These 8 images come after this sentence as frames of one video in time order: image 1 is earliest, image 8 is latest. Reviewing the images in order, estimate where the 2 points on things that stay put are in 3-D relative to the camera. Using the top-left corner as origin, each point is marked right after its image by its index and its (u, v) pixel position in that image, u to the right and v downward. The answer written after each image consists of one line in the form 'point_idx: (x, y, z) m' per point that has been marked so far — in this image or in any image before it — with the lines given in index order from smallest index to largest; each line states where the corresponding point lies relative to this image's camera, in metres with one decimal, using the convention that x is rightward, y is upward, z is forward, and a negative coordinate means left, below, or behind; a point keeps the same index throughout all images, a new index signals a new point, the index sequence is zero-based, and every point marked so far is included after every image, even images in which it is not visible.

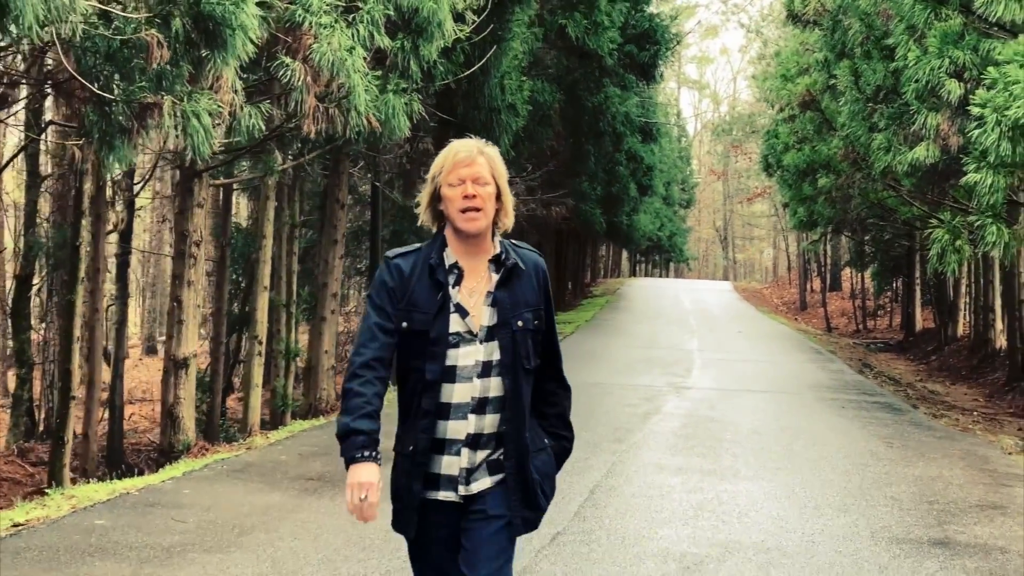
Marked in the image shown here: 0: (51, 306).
0: (-9.7, -0.4, +19.4) m
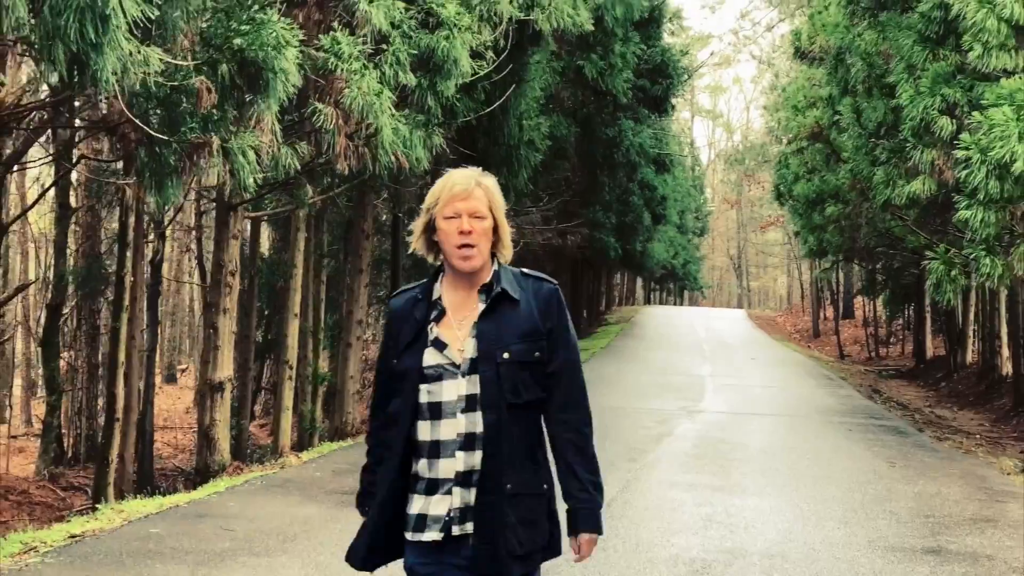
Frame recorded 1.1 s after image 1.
0: (-9.3, -1.0, +20.0) m
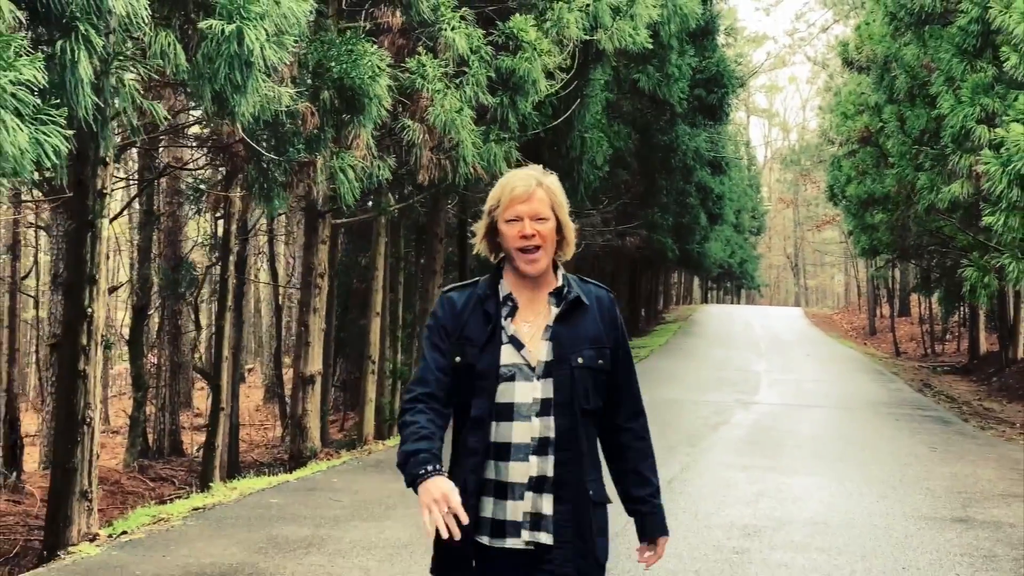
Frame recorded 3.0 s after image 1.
0: (-8.0, -1.1, +21.5) m
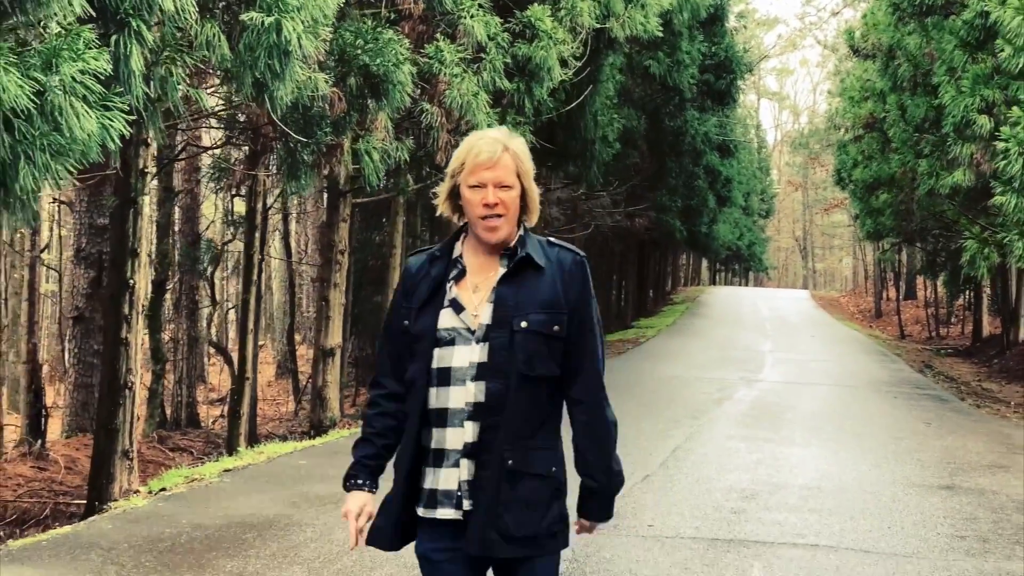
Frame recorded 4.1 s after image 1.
0: (-7.7, -0.5, +22.0) m
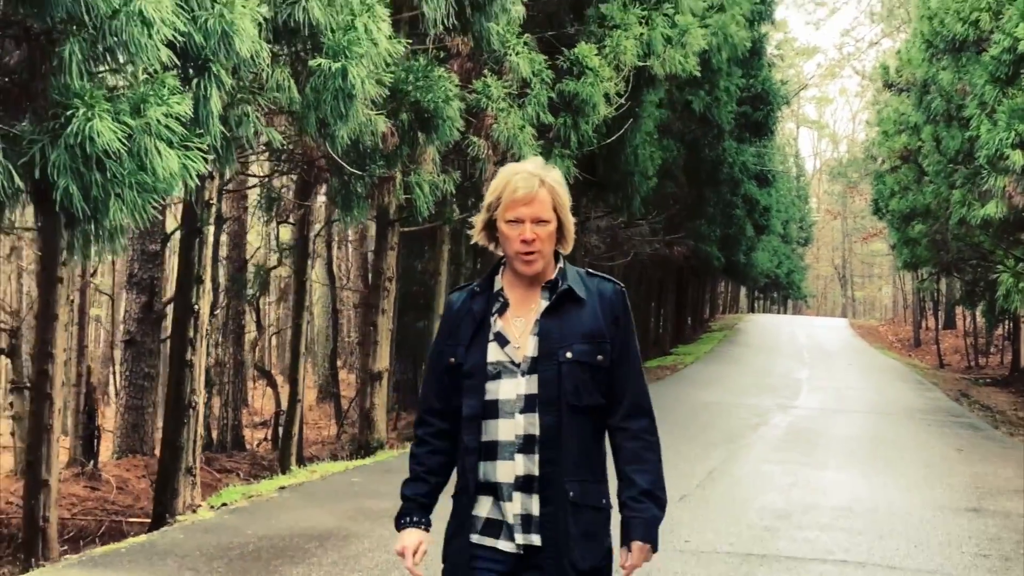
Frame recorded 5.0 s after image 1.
0: (-6.8, -1.1, +22.7) m
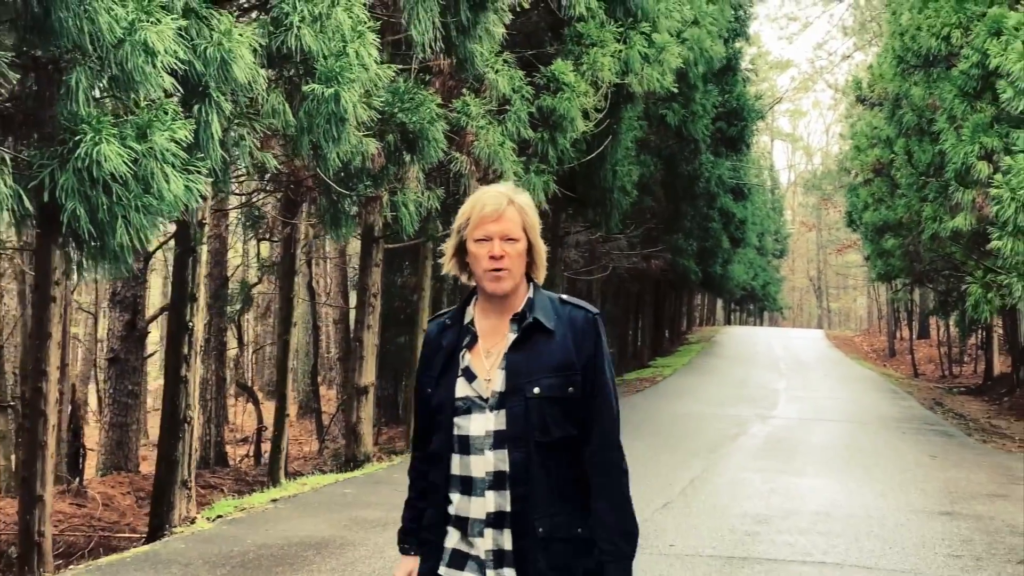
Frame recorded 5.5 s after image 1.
0: (-7.2, -1.5, +22.8) m
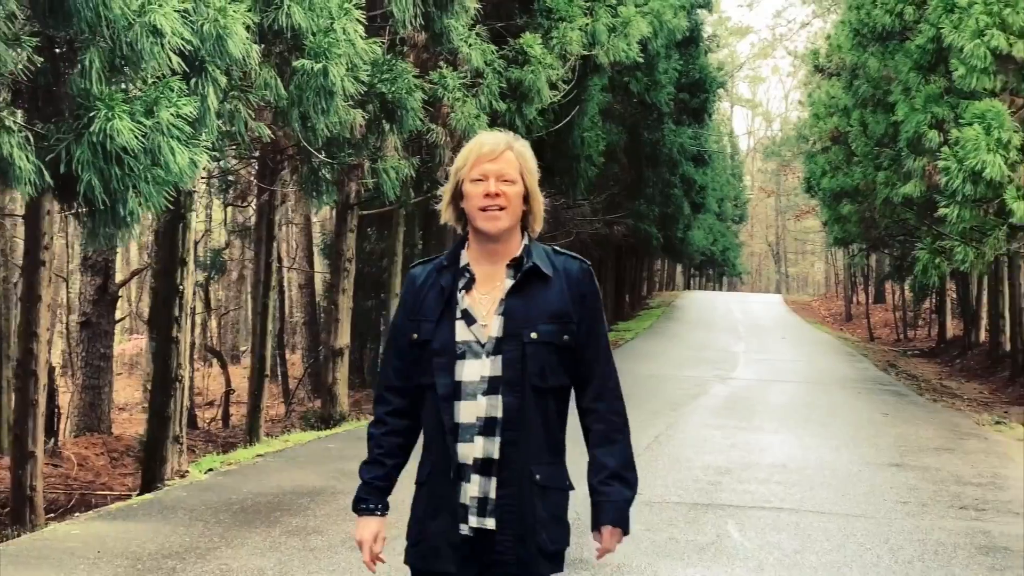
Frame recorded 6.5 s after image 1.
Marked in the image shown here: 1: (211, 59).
0: (-8.0, -0.6, +22.9) m
1: (-2.0, +1.5, +6.3) m
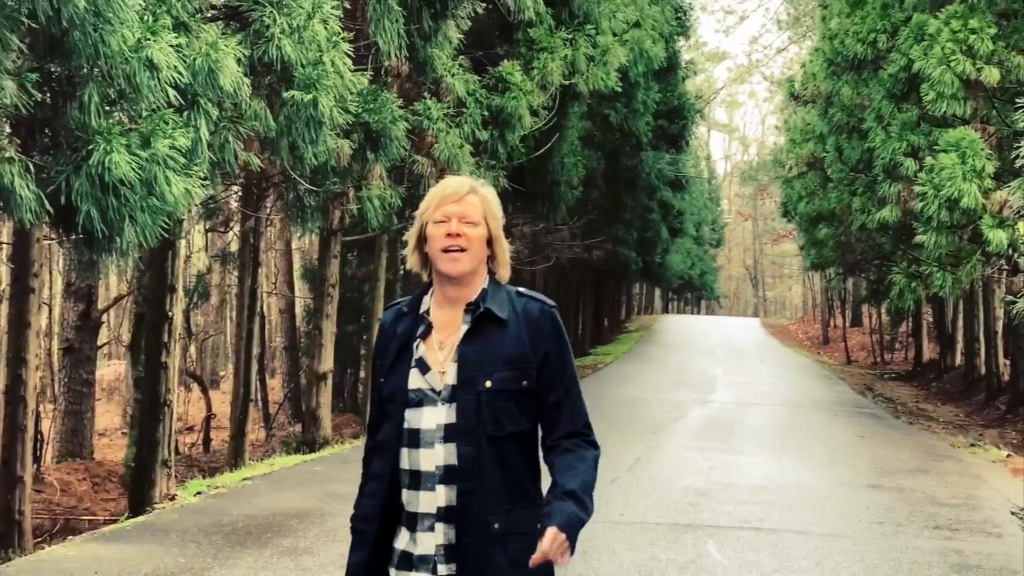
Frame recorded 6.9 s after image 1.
0: (-8.5, -1.2, +22.9) m
1: (-2.1, +1.4, +6.5) m
